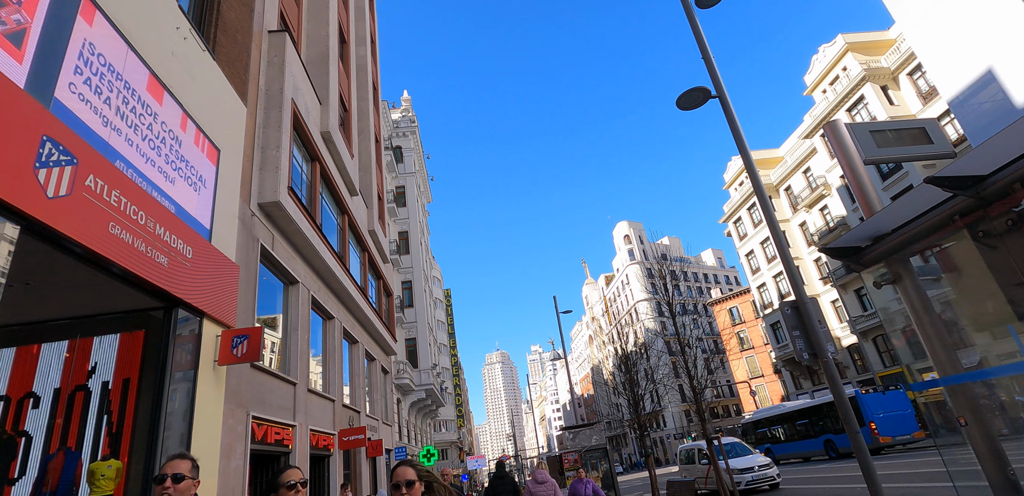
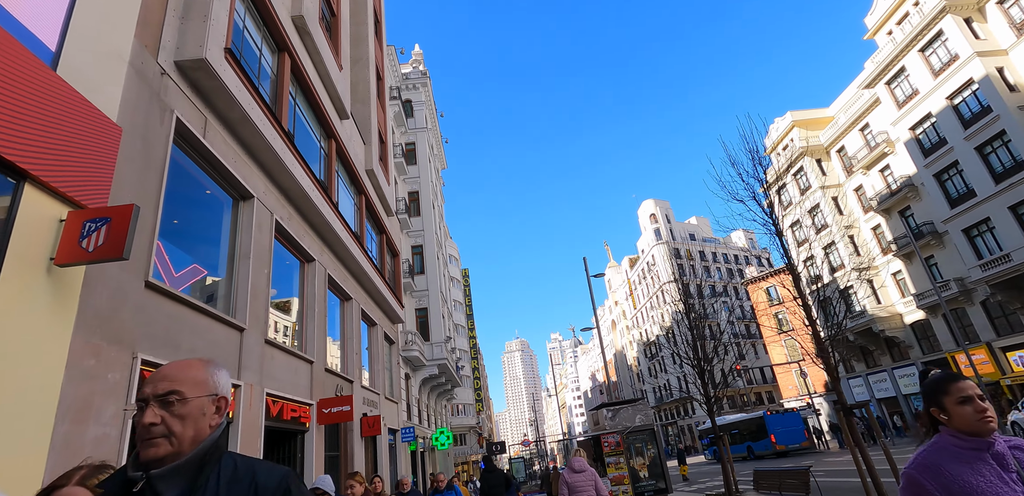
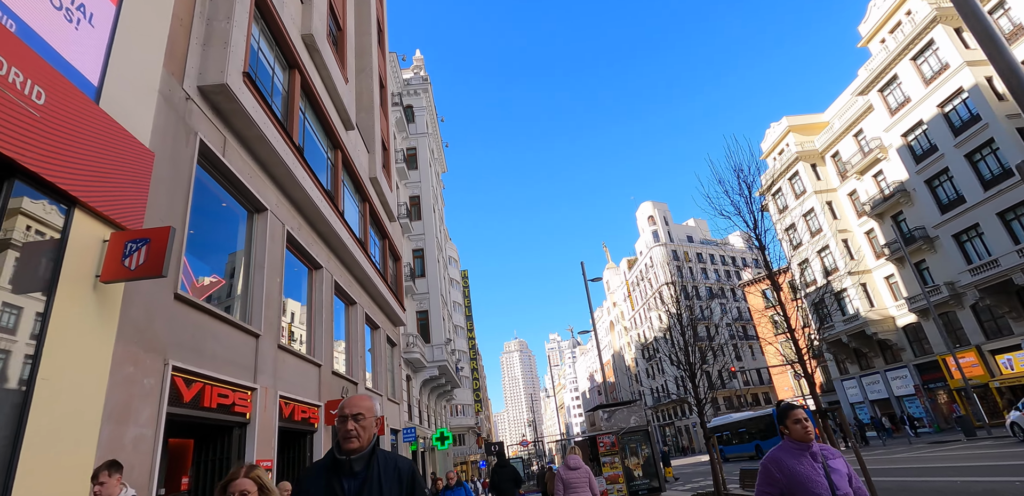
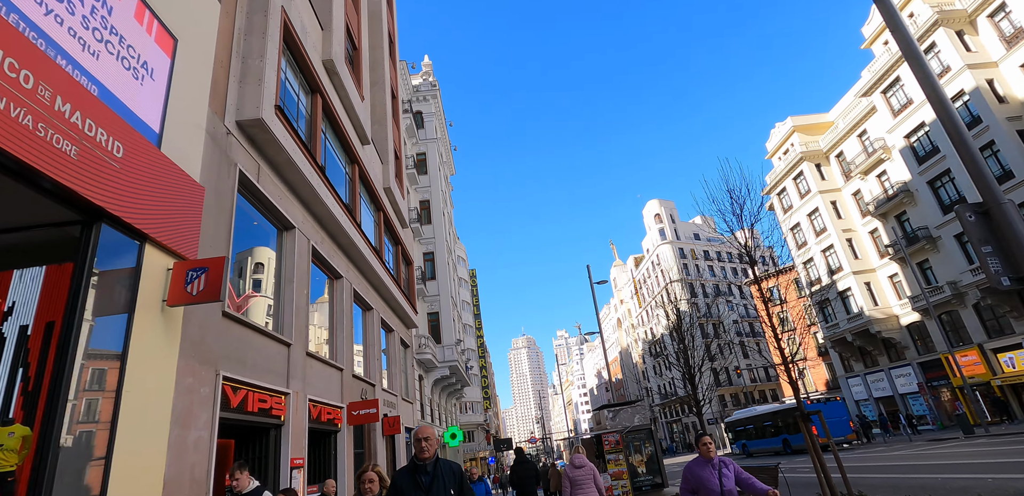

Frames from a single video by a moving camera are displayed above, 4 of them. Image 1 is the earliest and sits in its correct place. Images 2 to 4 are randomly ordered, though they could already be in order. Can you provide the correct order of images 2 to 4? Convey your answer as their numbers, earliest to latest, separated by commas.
4, 3, 2
